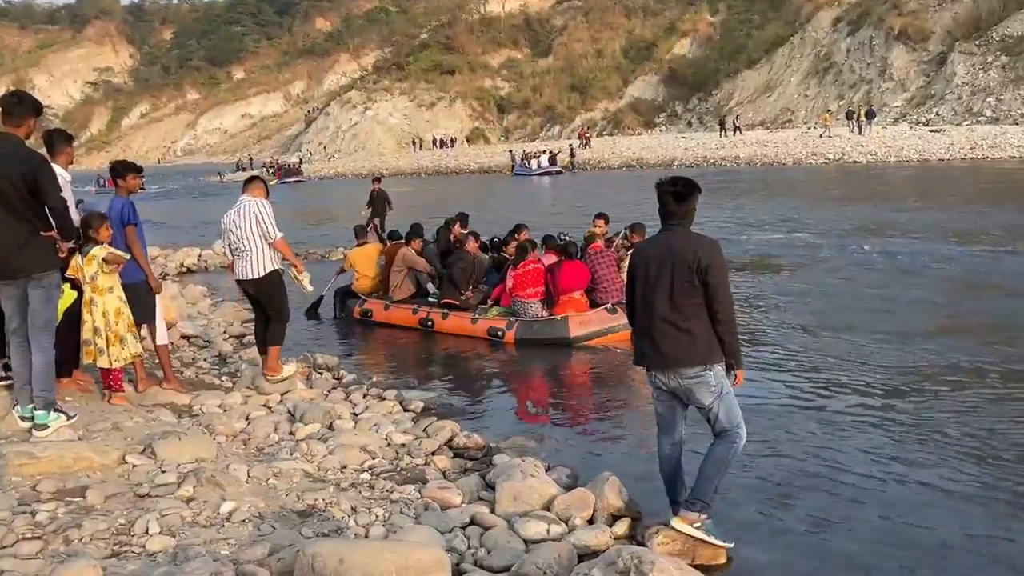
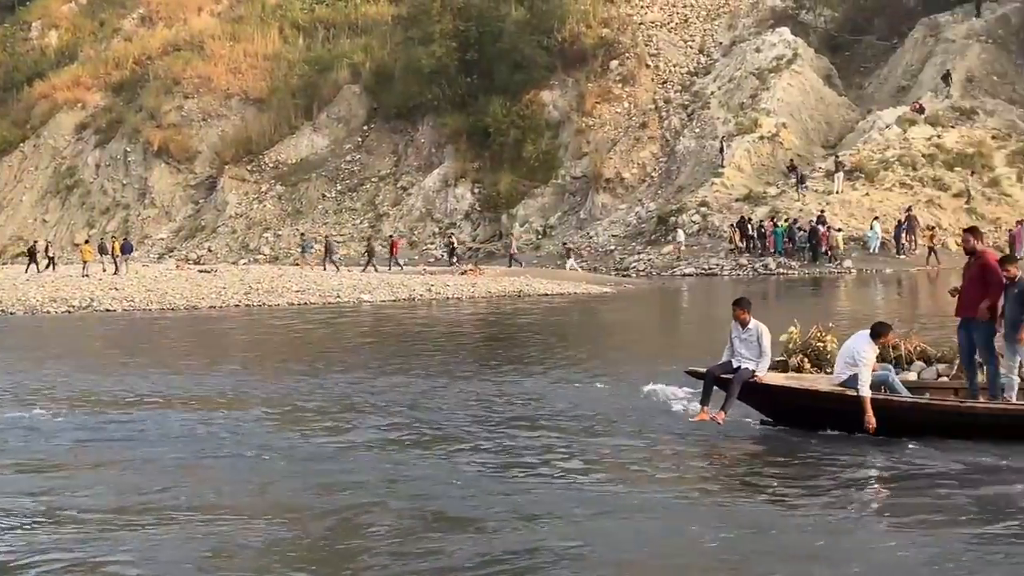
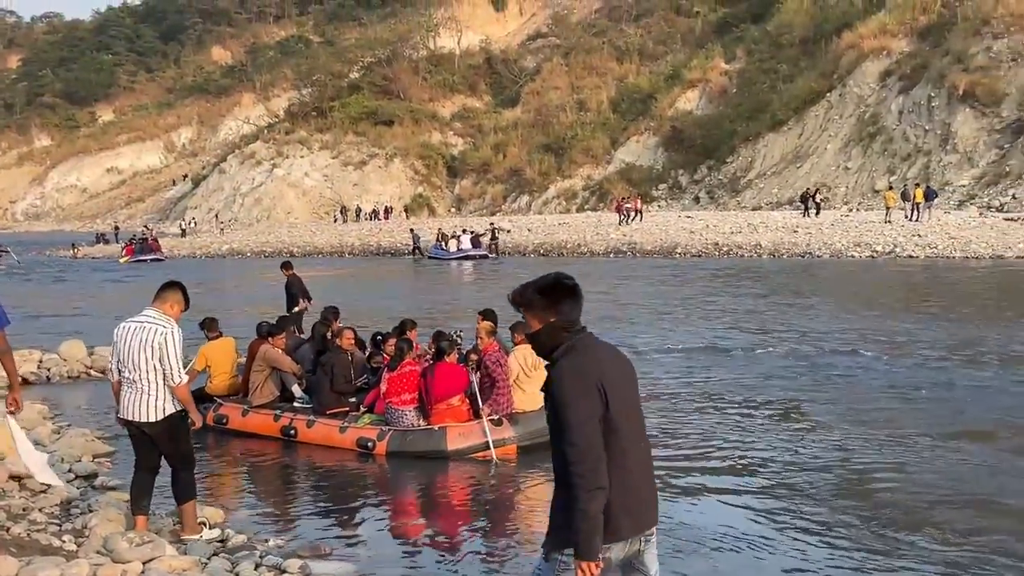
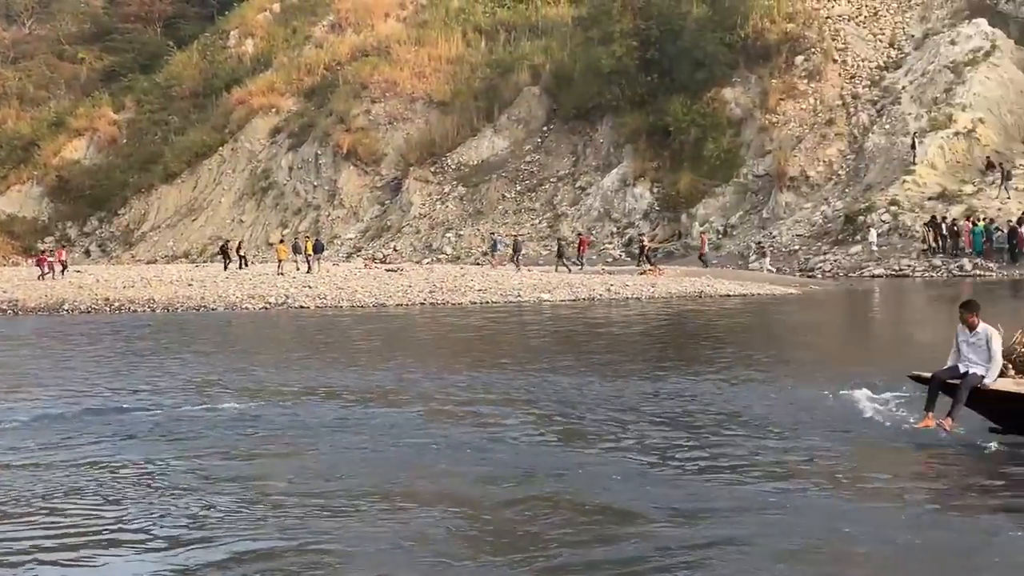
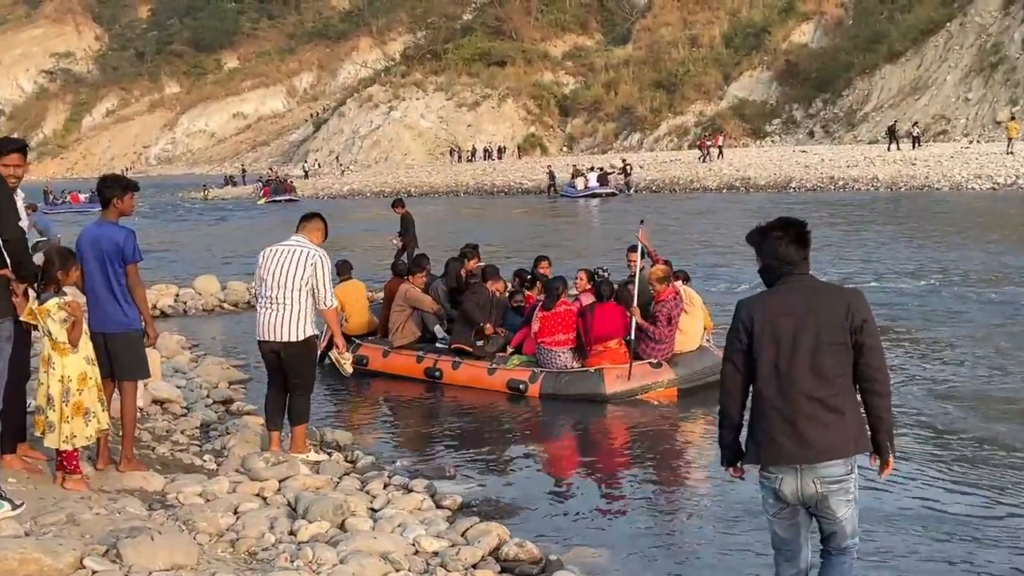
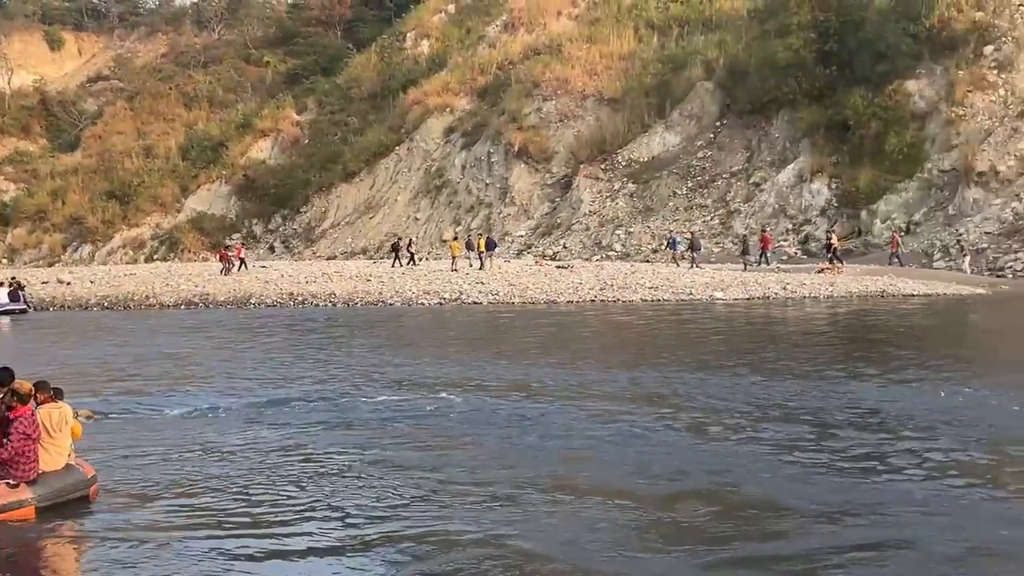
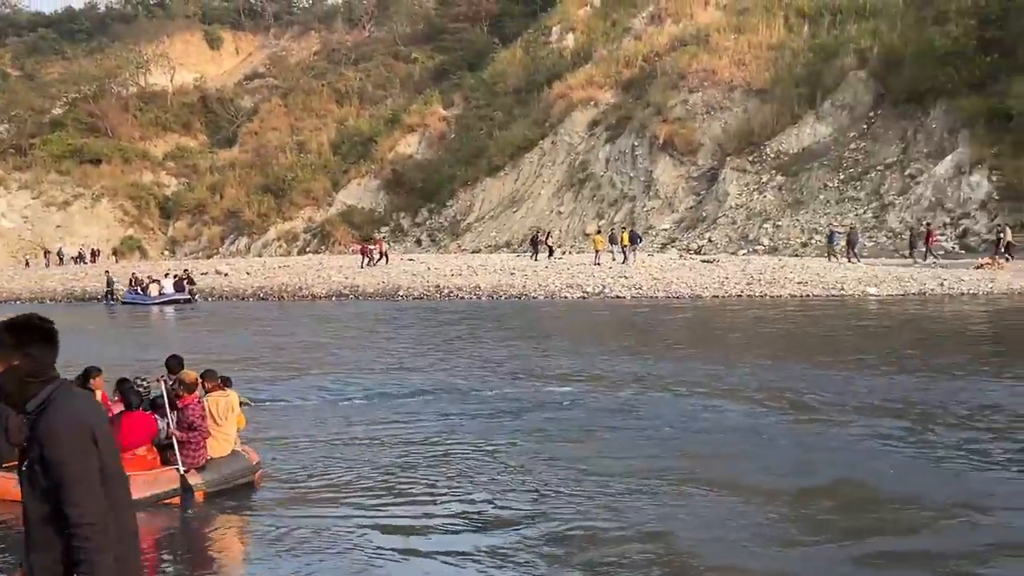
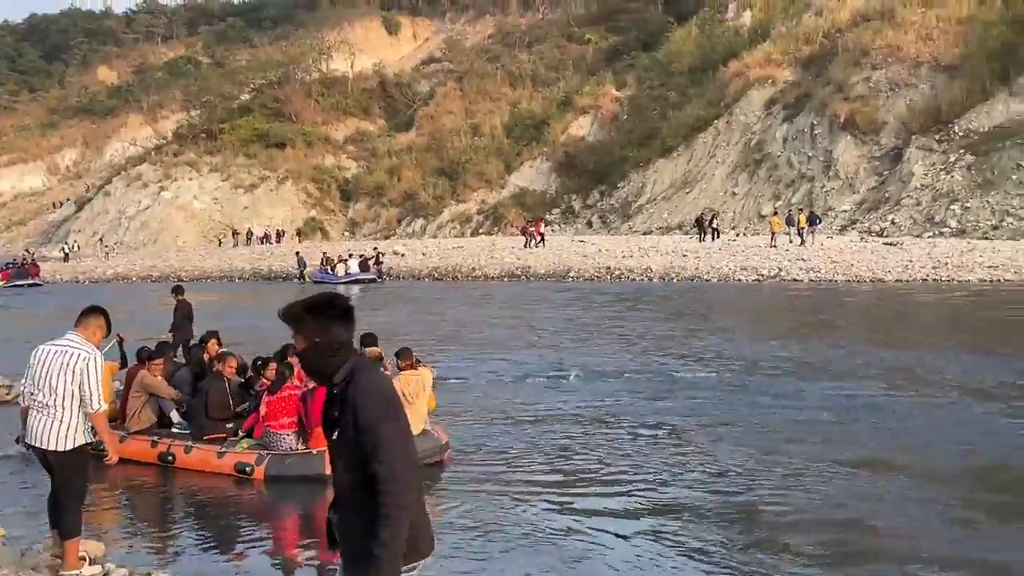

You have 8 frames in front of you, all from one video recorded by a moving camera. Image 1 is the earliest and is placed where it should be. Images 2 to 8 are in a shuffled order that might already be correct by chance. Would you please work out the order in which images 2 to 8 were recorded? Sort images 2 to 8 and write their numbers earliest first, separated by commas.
5, 3, 8, 7, 6, 4, 2
